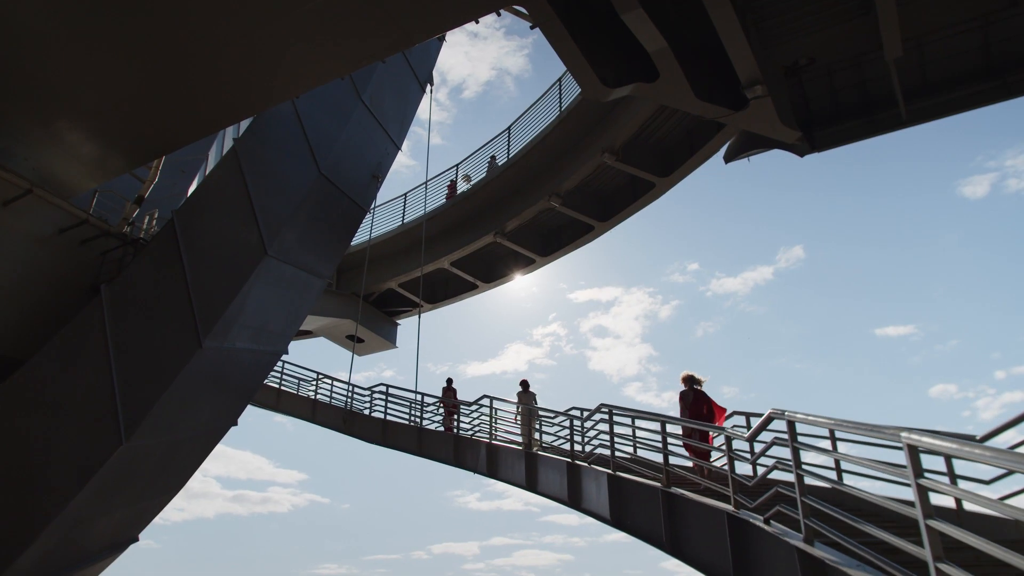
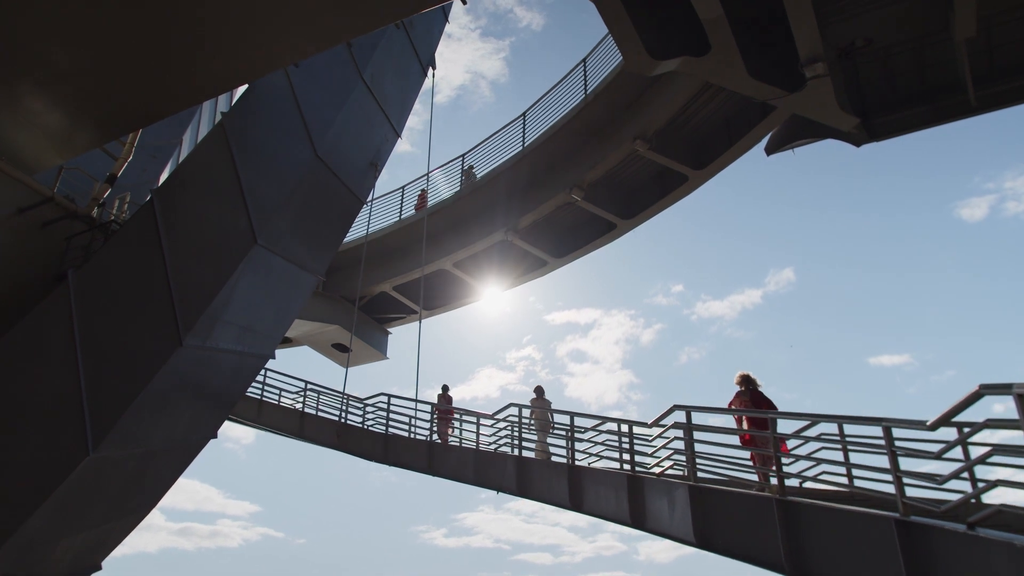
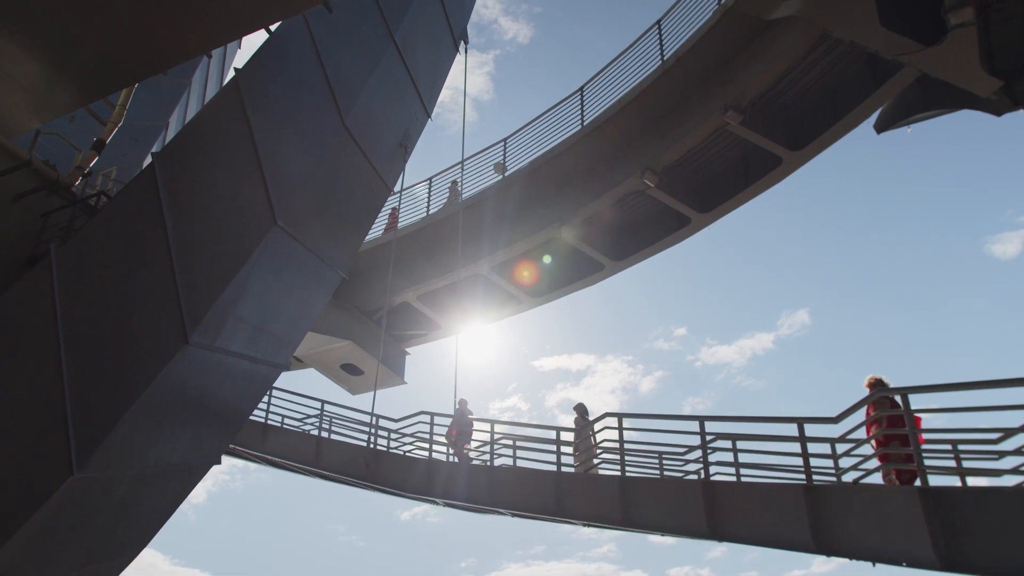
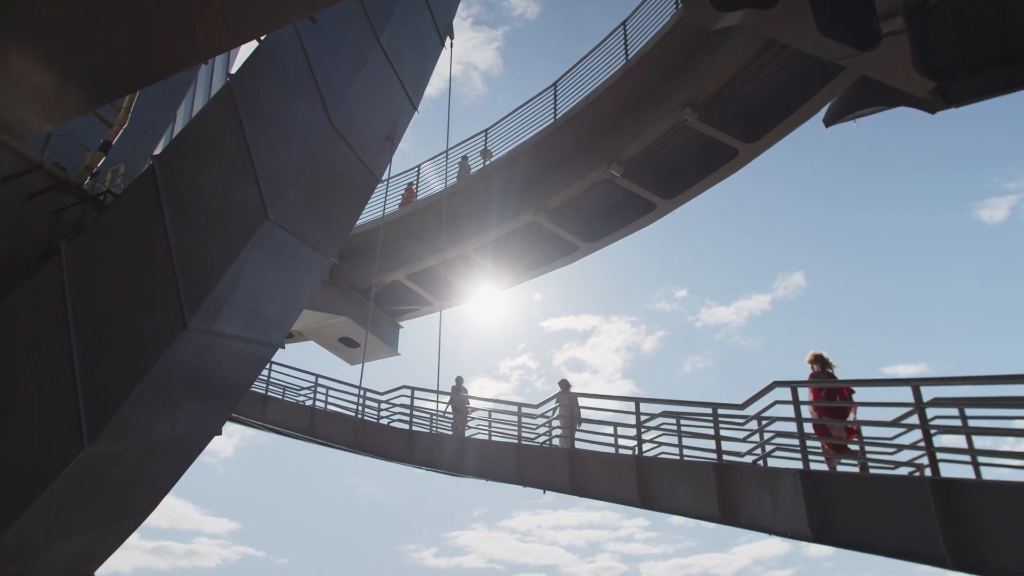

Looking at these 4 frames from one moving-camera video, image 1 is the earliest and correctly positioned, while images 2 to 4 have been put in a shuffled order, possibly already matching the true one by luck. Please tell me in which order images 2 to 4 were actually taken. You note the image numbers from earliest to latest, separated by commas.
2, 4, 3
